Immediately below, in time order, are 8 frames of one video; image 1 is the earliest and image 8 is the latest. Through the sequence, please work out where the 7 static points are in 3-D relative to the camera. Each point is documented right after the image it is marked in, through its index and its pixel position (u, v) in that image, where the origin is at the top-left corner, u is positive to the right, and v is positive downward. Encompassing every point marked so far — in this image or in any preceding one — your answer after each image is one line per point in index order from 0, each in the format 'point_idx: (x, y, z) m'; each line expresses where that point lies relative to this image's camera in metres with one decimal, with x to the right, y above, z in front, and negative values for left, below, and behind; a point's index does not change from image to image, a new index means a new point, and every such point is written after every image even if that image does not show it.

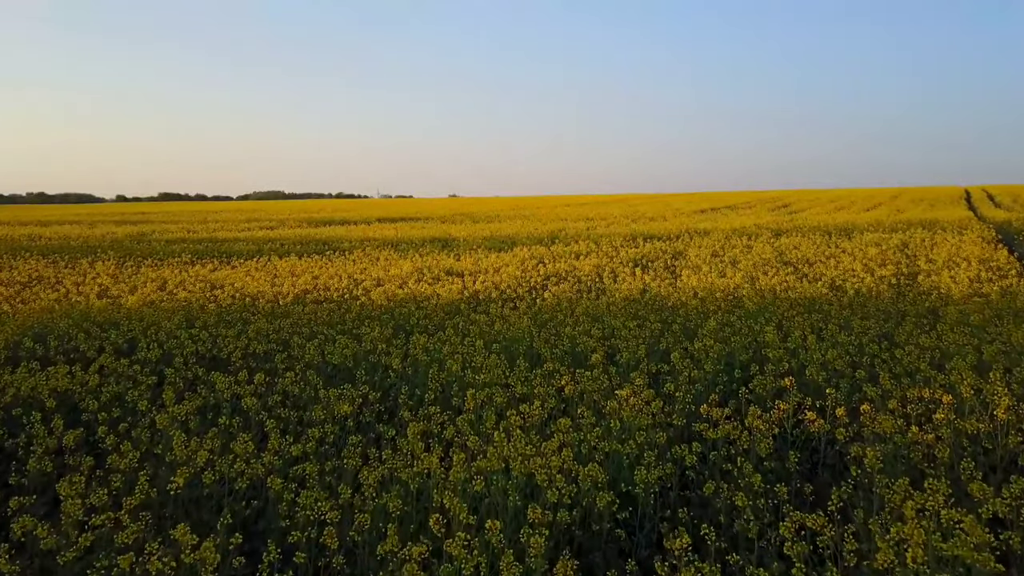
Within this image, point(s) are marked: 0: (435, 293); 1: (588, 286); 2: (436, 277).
0: (-1.4, -0.1, +11.0) m
1: (+1.4, 0.0, +11.5) m
2: (-1.6, +0.2, +13.2) m
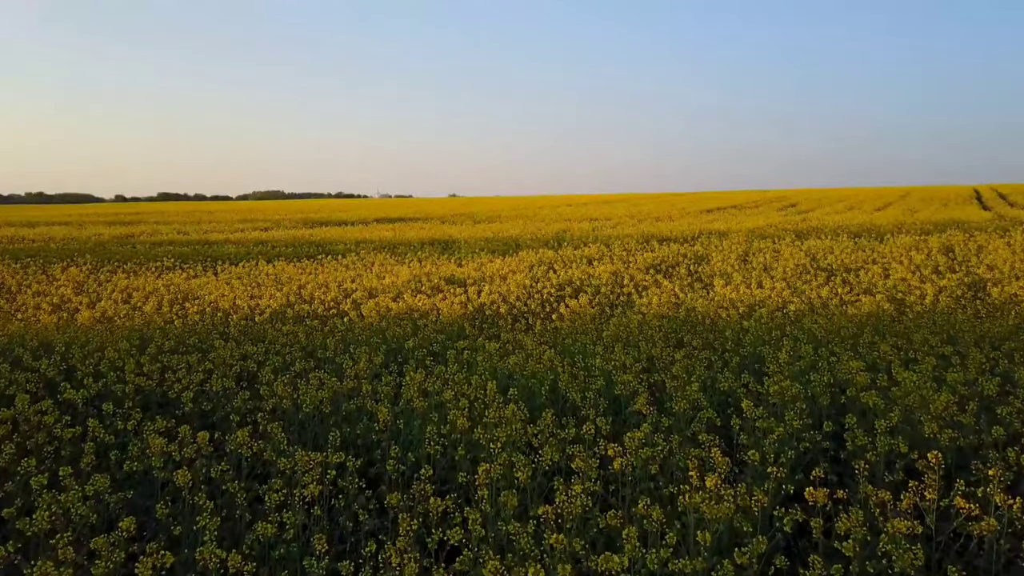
0: (-1.2, -0.3, +9.6) m
1: (+1.6, -0.2, +10.1) m
2: (-1.5, 0.0, +11.8) m
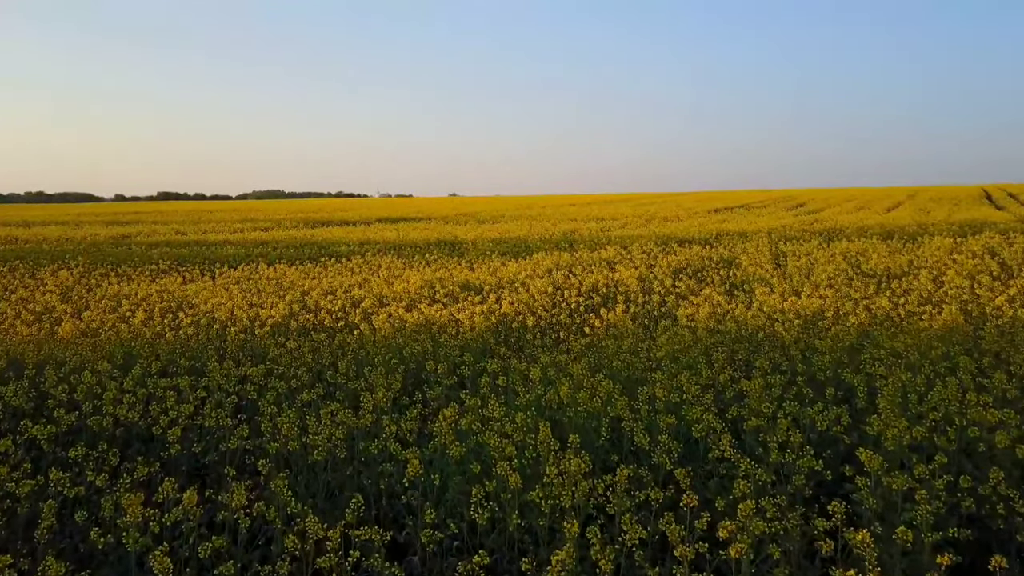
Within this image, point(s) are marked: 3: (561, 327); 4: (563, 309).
0: (-0.8, -0.5, +8.7) m
1: (+2.0, -0.4, +9.2) m
2: (-1.1, -0.1, +10.8) m
3: (+0.7, -0.7, +8.1) m
4: (+0.8, -0.4, +9.4) m
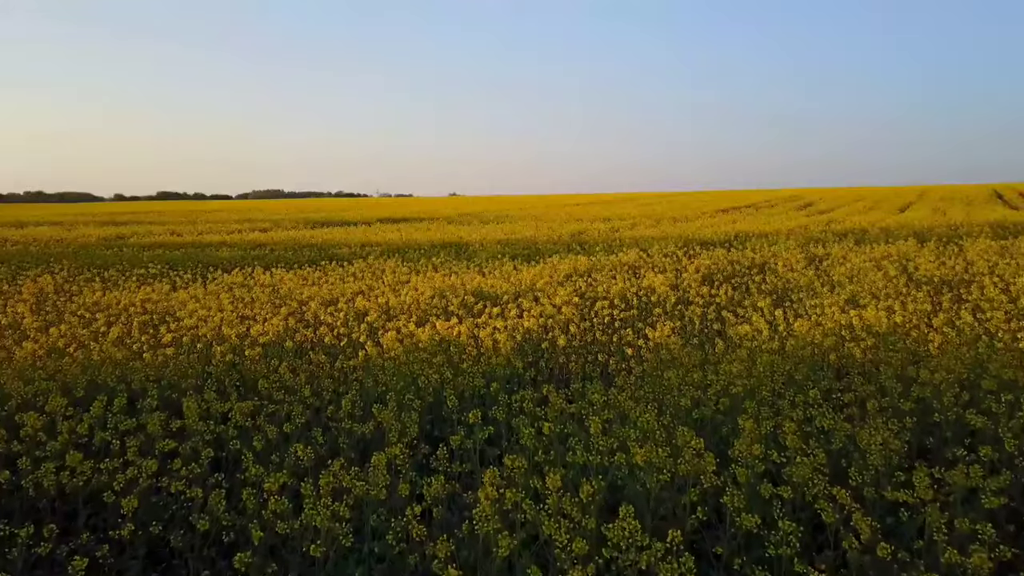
0: (-0.5, -0.6, +7.6) m
1: (+2.3, -0.5, +8.0) m
2: (-0.7, -0.3, +9.7) m
3: (+1.0, -0.9, +7.0) m
4: (+1.1, -0.5, +8.2) m
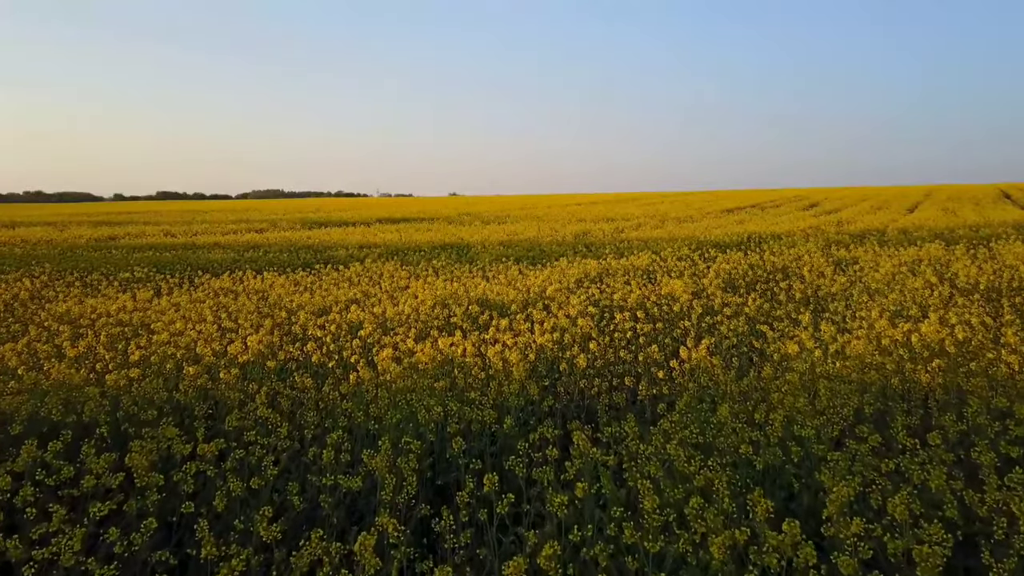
0: (-0.3, -0.8, +6.7) m
1: (+2.5, -0.7, +7.1) m
2: (-0.6, -0.4, +8.8) m
3: (+1.1, -1.0, +6.1) m
4: (+1.3, -0.7, +7.3) m
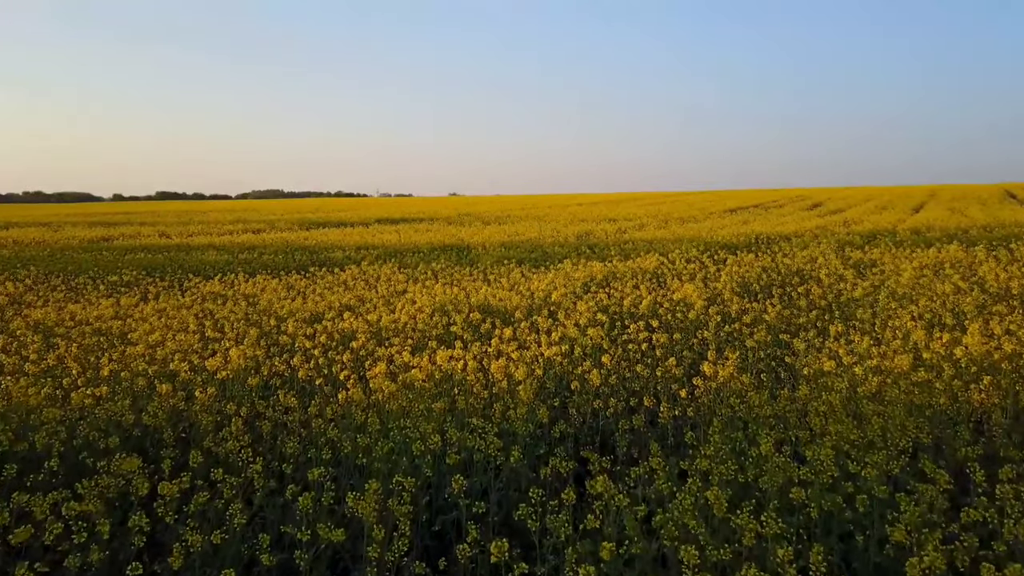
0: (-0.3, -0.9, +6.1) m
1: (+2.5, -0.7, +6.5) m
2: (-0.5, -0.5, +8.2) m
3: (+1.2, -1.1, +5.5) m
4: (+1.3, -0.8, +6.7) m
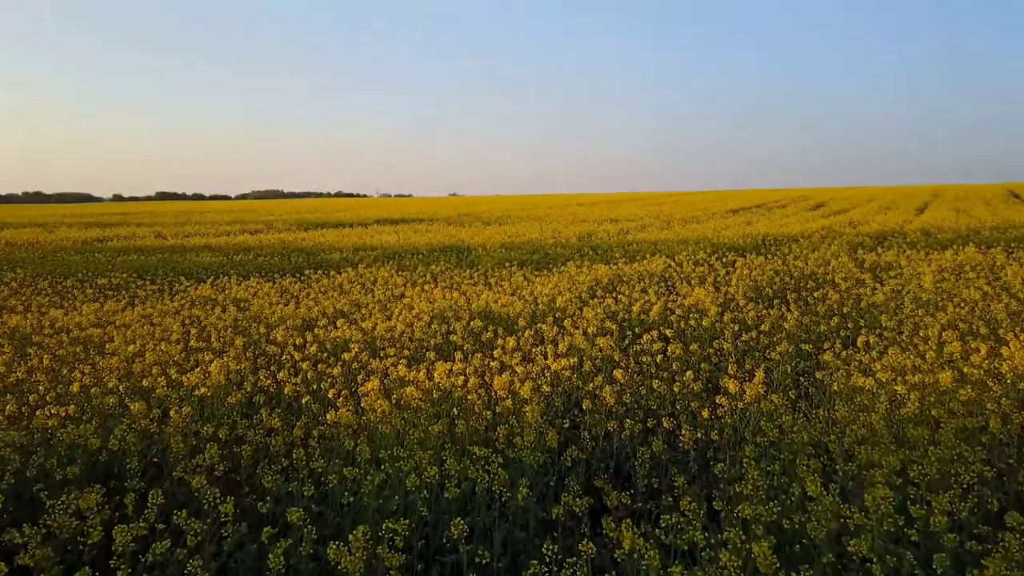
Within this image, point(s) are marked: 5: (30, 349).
0: (-0.2, -0.9, +5.6) m
1: (+2.6, -0.8, +6.0) m
2: (-0.5, -0.6, +7.7) m
3: (+1.2, -1.2, +5.0) m
4: (+1.4, -0.8, +6.2) m
5: (-6.3, -0.8, +7.9) m
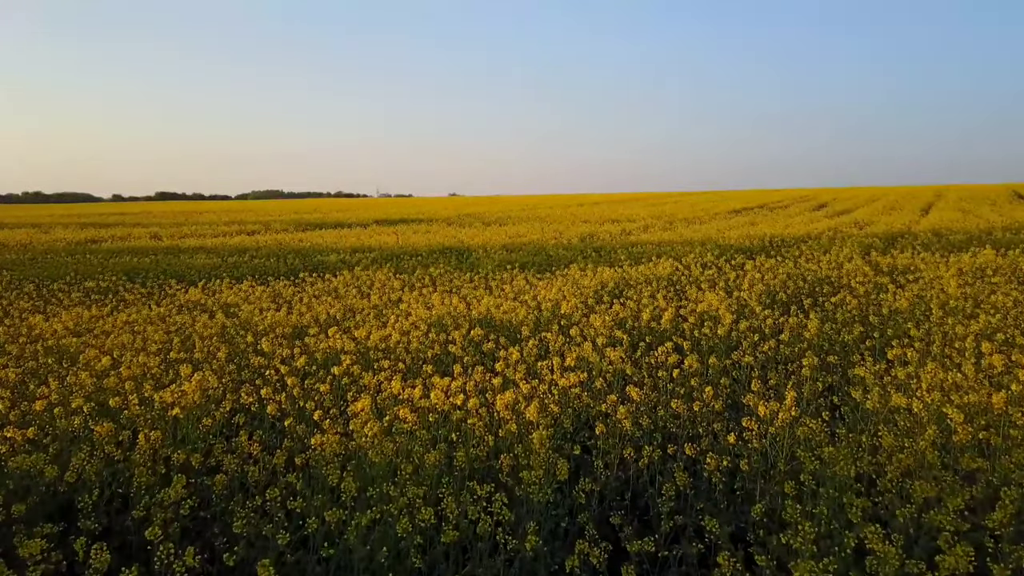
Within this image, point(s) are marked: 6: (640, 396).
0: (-0.2, -1.0, +5.1) m
1: (+2.6, -0.9, +5.5) m
2: (-0.5, -0.7, +7.2) m
3: (+1.3, -1.2, +4.5) m
4: (+1.4, -0.9, +5.7) m
5: (-6.2, -0.9, +7.4) m
6: (+1.1, -1.0, +5.4) m
